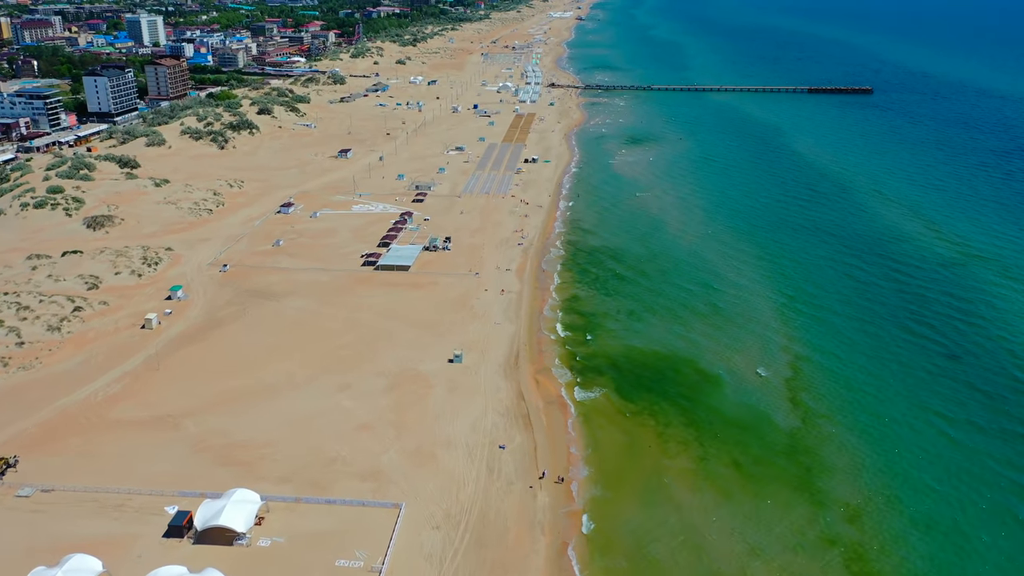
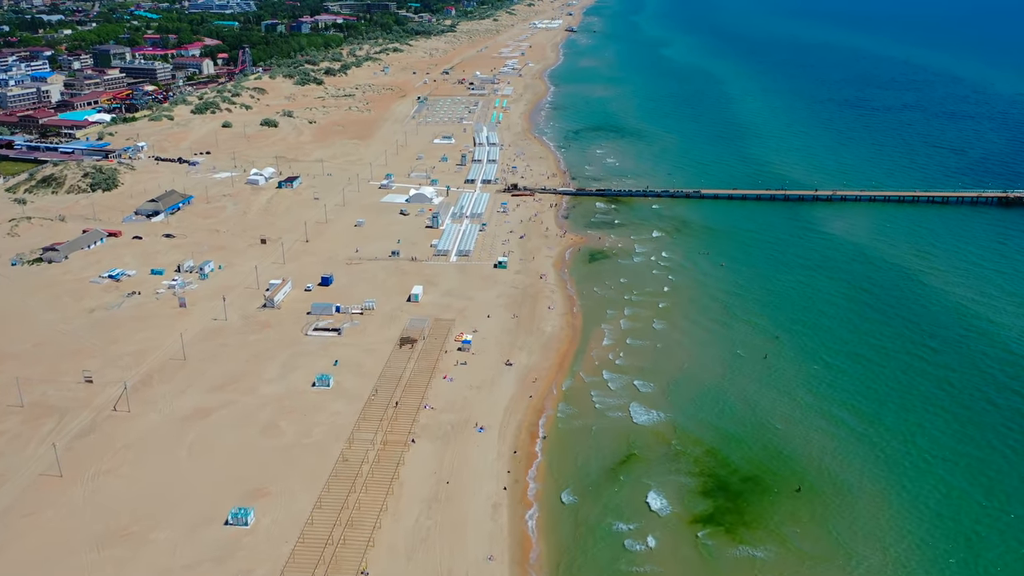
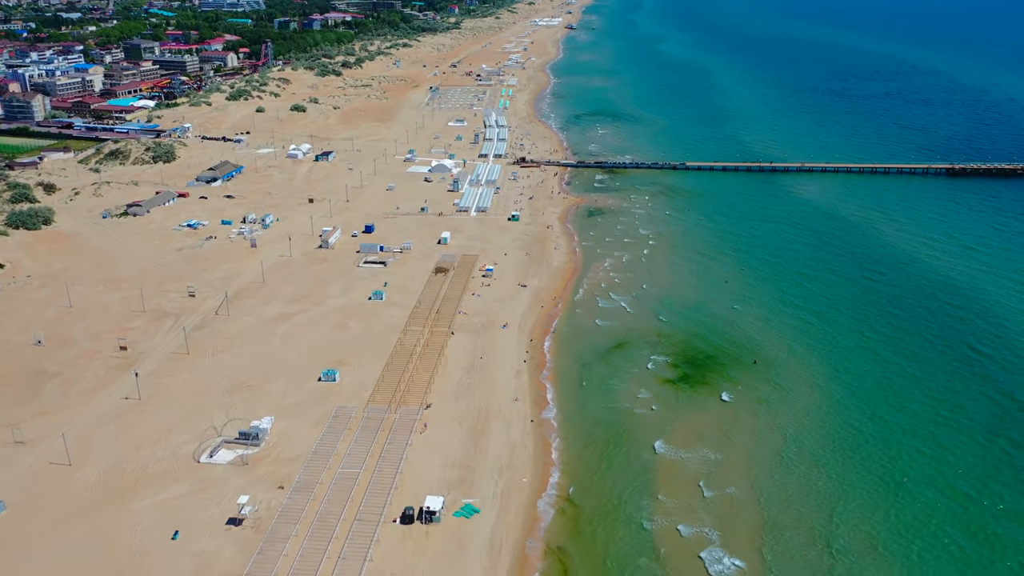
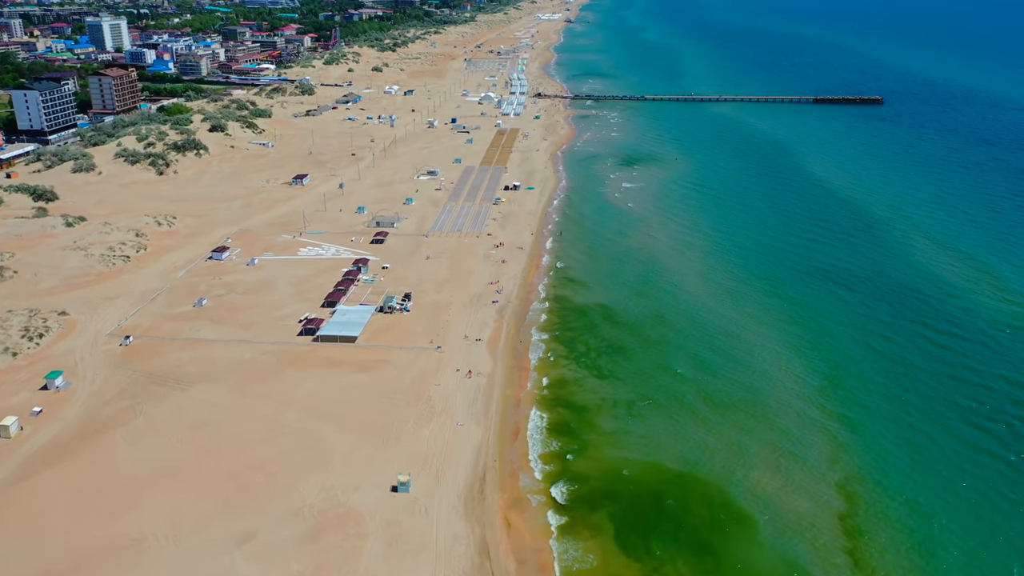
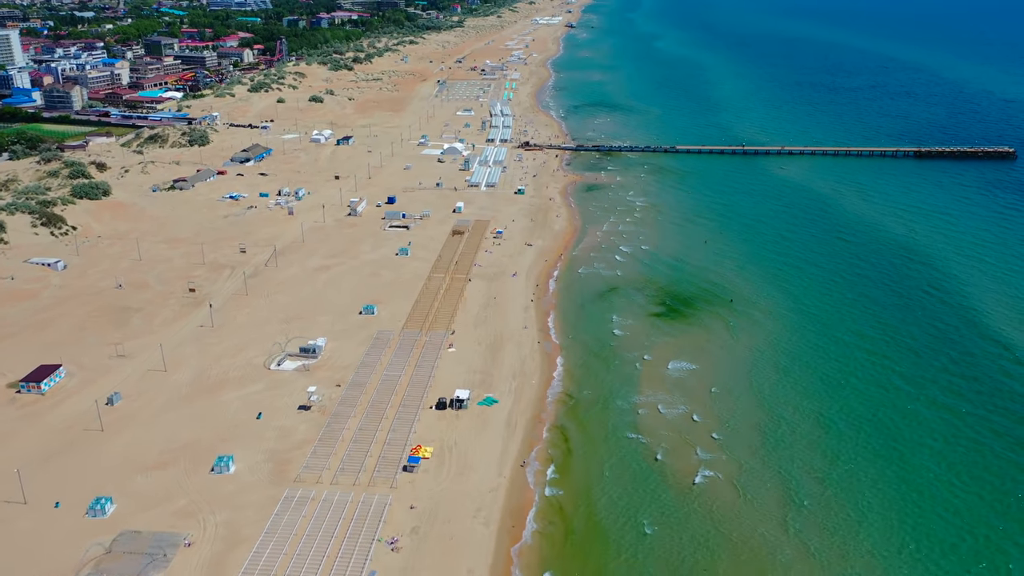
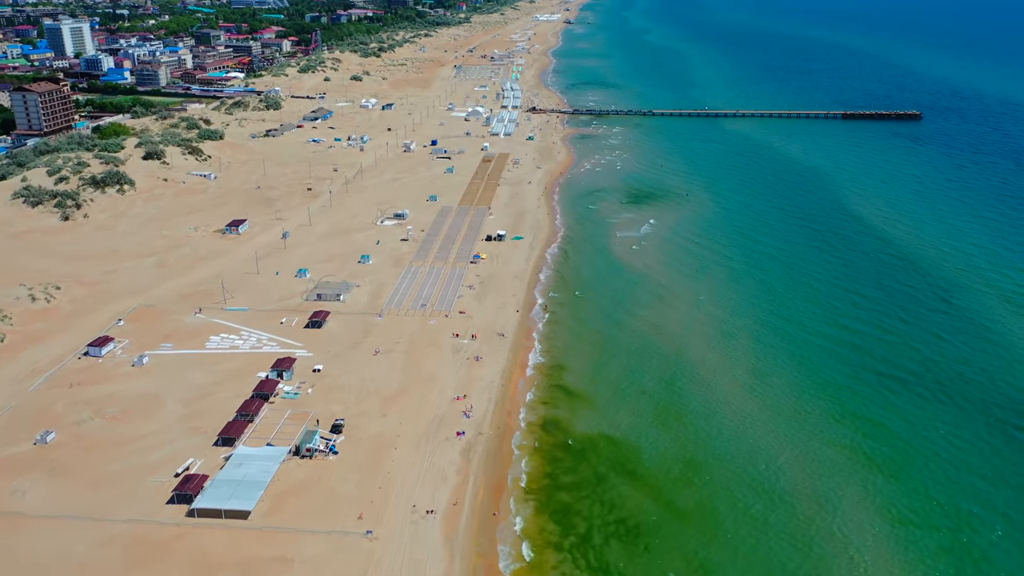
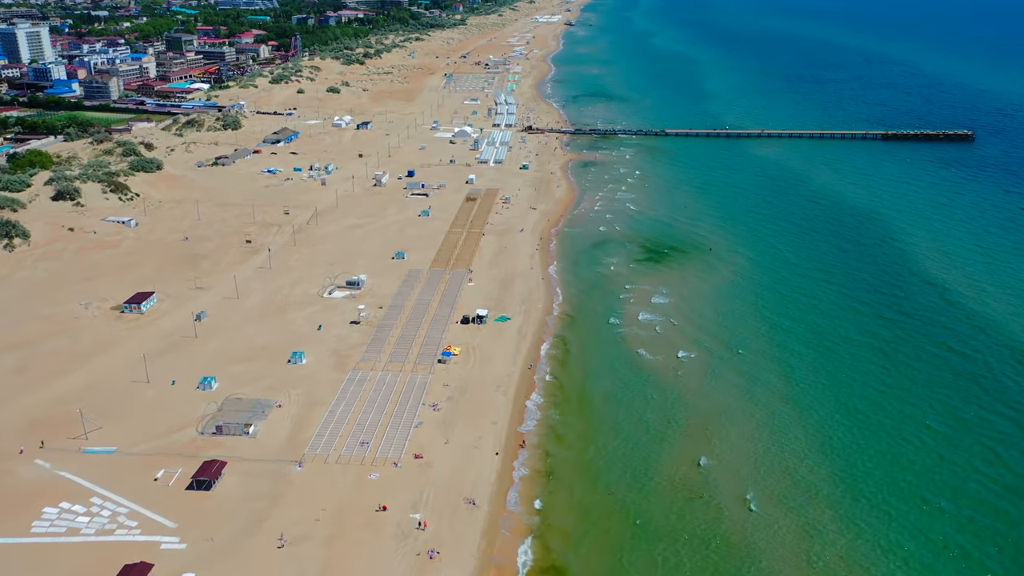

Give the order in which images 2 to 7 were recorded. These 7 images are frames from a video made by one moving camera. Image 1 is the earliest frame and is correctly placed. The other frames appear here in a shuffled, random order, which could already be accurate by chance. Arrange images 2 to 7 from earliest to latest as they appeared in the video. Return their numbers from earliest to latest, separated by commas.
4, 6, 7, 5, 3, 2
